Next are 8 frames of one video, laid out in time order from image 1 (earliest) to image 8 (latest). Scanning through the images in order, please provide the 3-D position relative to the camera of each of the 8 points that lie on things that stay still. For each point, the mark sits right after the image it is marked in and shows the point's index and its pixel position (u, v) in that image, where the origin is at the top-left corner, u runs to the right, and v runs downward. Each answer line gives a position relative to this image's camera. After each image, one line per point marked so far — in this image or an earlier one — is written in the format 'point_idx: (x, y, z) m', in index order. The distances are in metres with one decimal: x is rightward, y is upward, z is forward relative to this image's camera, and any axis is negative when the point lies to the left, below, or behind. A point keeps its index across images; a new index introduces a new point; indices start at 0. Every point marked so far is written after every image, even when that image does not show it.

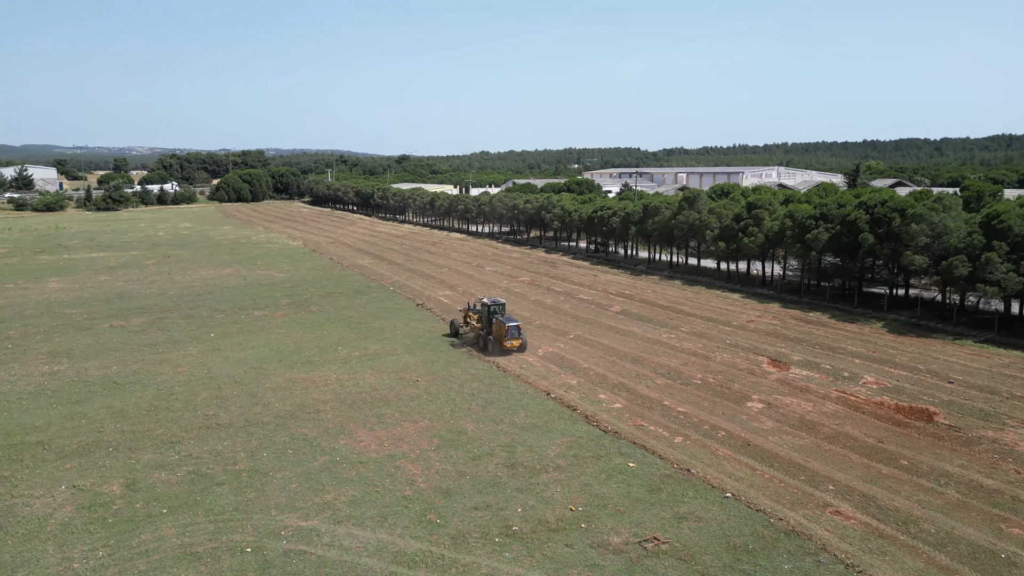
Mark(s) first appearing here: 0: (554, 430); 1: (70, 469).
0: (+1.1, -3.5, +18.1) m
1: (-9.5, -3.9, +15.8) m
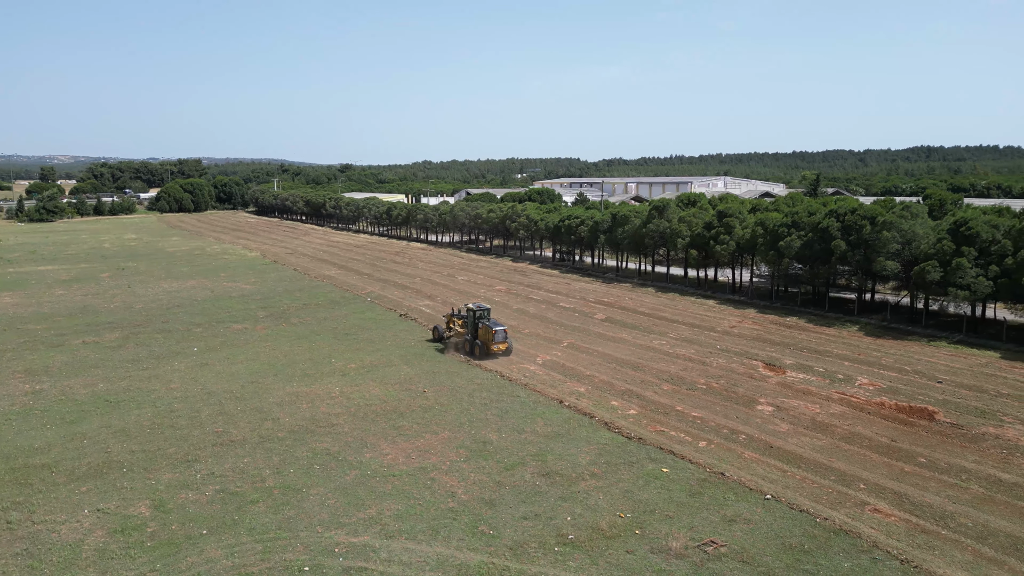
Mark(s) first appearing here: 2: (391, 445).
0: (+1.7, -3.7, +18.2) m
1: (-8.6, -4.2, +15.0) m
2: (-2.9, -3.8, +17.7) m
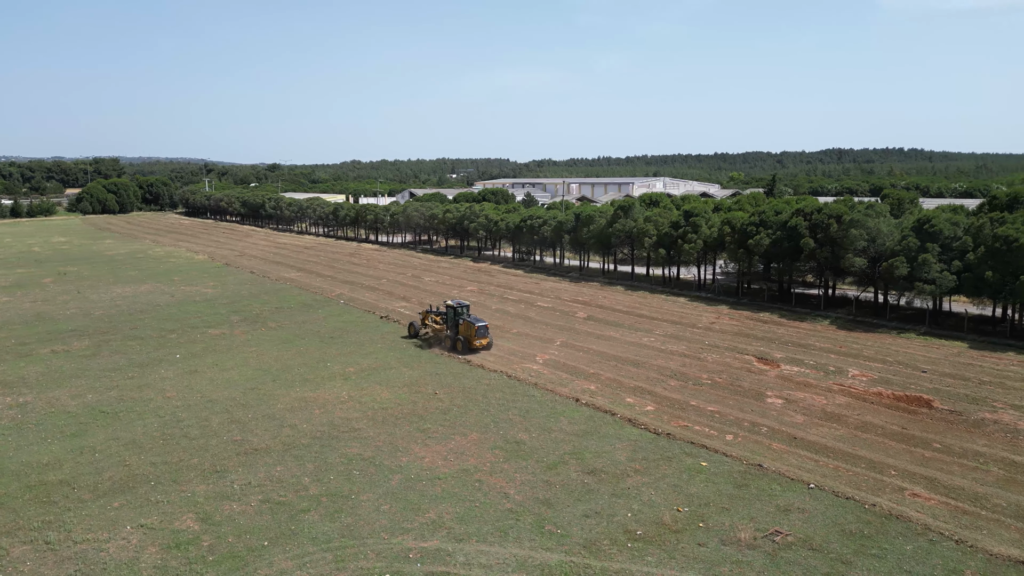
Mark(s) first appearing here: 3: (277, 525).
0: (+2.4, -3.7, +18.3) m
1: (-7.6, -4.2, +14.2) m
2: (-2.1, -3.8, +17.5) m
3: (-4.3, -4.3, +13.5) m
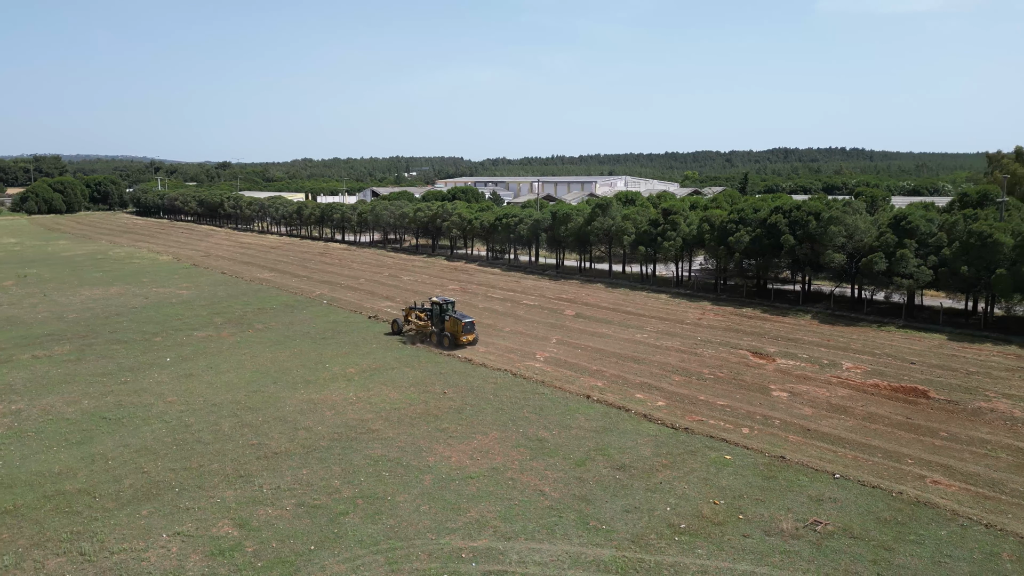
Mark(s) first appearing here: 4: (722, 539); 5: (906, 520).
0: (+3.0, -3.6, +18.5) m
1: (-6.8, -4.3, +13.8) m
2: (-1.5, -3.8, +17.4) m
3: (-3.5, -4.3, +13.3) m
4: (+3.7, -4.4, +12.8) m
5: (+7.3, -4.3, +13.6) m
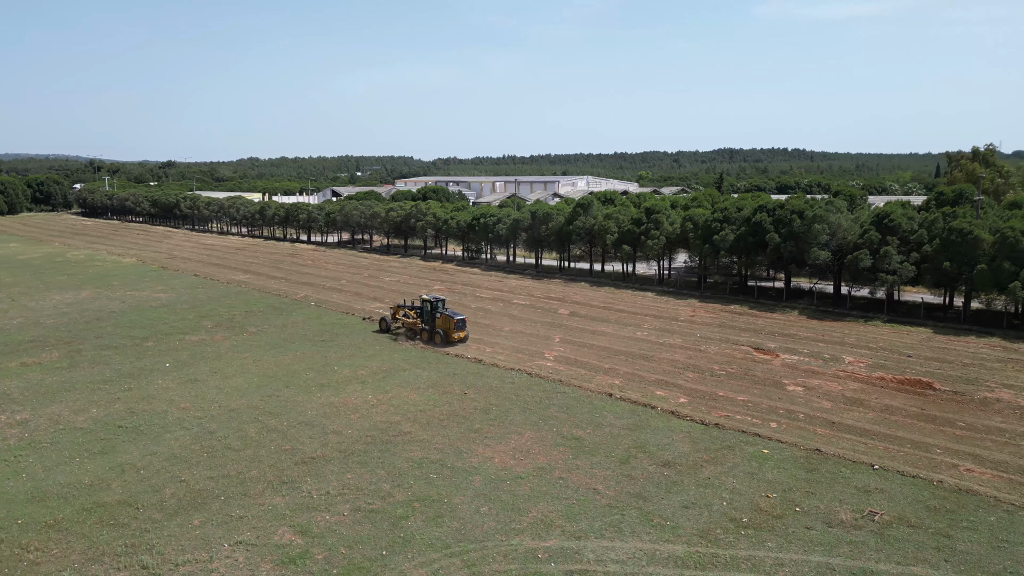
0: (+3.8, -3.5, +18.7) m
1: (-5.6, -4.3, +13.4) m
2: (-0.6, -3.8, +17.3) m
3: (-2.3, -4.4, +13.0) m
4: (+4.9, -4.3, +13.1) m
5: (+8.4, -4.2, +14.1) m
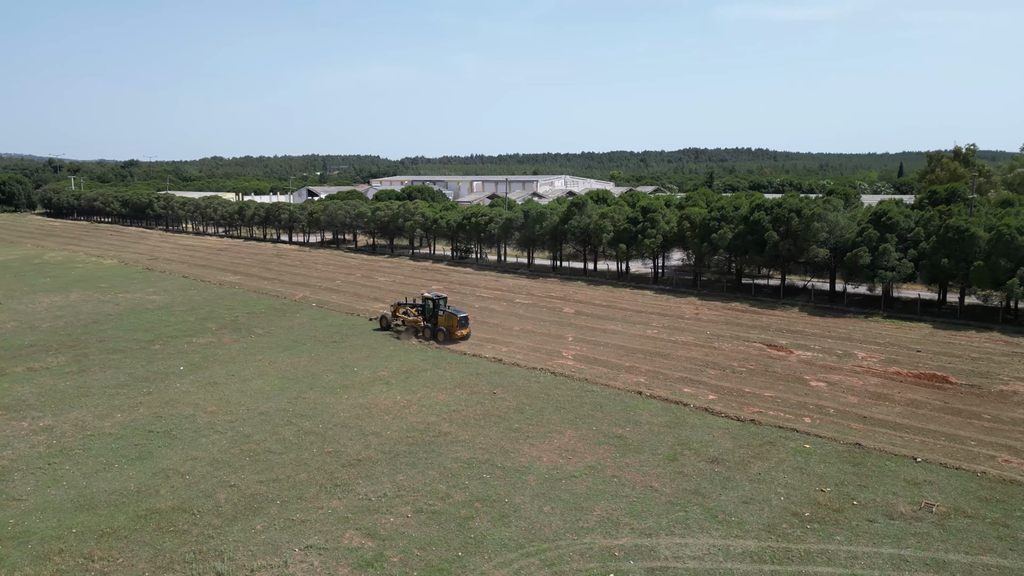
0: (+4.8, -3.5, +18.8) m
1: (-4.4, -4.3, +13.2) m
2: (+0.5, -3.8, +17.3) m
3: (-1.0, -4.4, +13.0) m
4: (+6.1, -4.3, +13.3) m
5: (+9.6, -4.1, +14.4) m
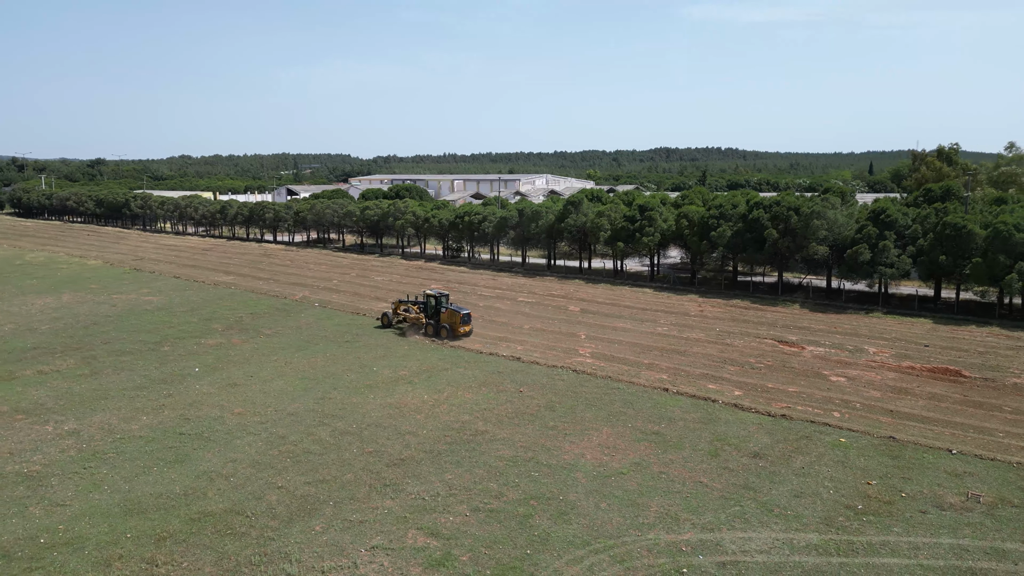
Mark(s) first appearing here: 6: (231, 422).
0: (+5.7, -3.4, +19.0) m
1: (-3.3, -4.3, +13.0) m
2: (+1.5, -3.7, +17.3) m
3: (+0.1, -4.3, +12.9) m
4: (+7.2, -4.2, +13.5) m
5: (+10.7, -4.0, +14.8) m
6: (-7.4, -3.5, +19.4) m
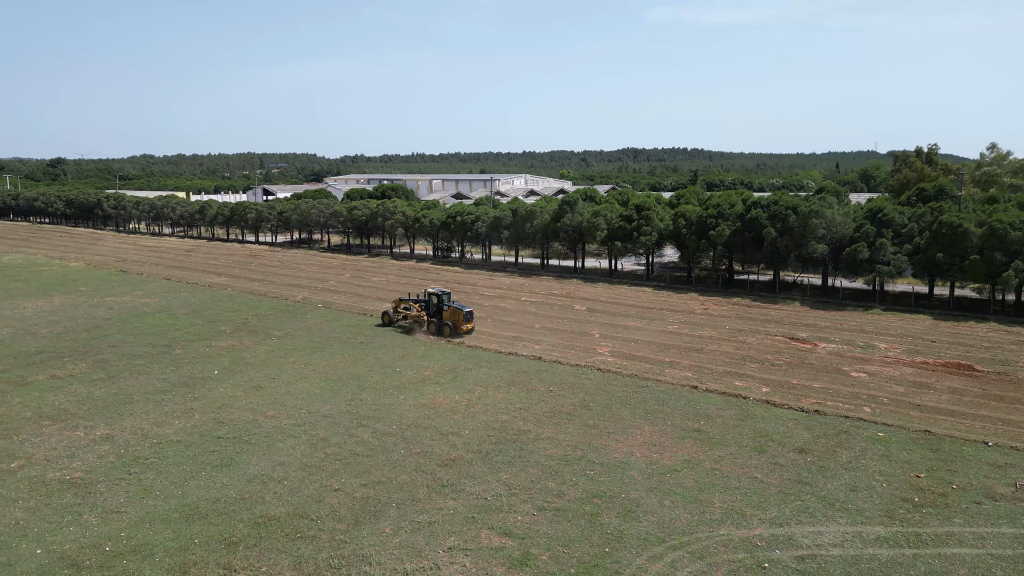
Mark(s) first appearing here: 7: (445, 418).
0: (+6.7, -3.4, +19.3) m
1: (-2.0, -4.3, +12.9) m
2: (+2.6, -3.7, +17.4) m
3: (+1.4, -4.3, +13.0) m
4: (+8.5, -4.1, +13.9) m
5: (+11.9, -3.9, +15.2) m
6: (-6.4, -3.5, +19.1) m
7: (-1.8, -3.4, +19.4) m
